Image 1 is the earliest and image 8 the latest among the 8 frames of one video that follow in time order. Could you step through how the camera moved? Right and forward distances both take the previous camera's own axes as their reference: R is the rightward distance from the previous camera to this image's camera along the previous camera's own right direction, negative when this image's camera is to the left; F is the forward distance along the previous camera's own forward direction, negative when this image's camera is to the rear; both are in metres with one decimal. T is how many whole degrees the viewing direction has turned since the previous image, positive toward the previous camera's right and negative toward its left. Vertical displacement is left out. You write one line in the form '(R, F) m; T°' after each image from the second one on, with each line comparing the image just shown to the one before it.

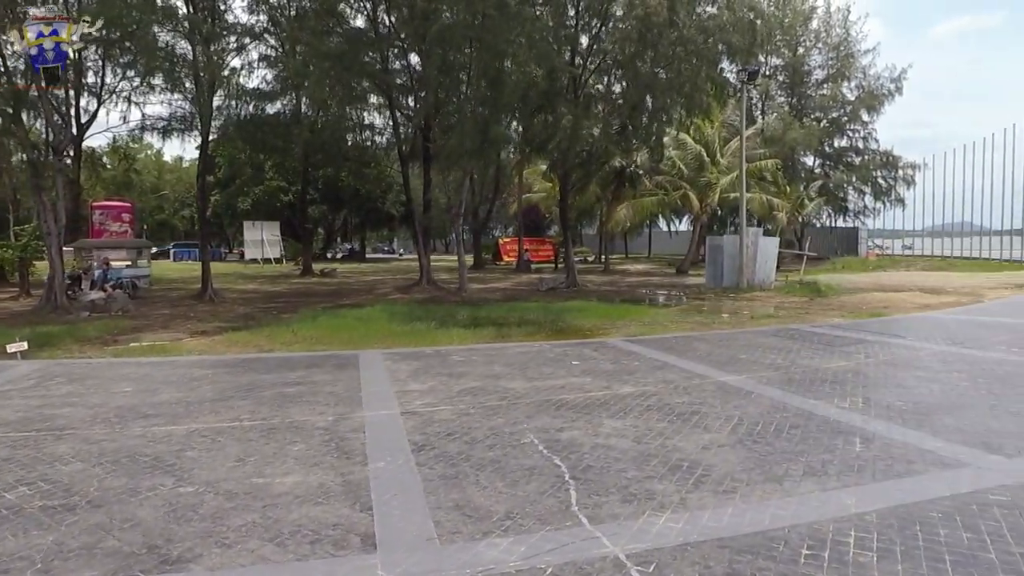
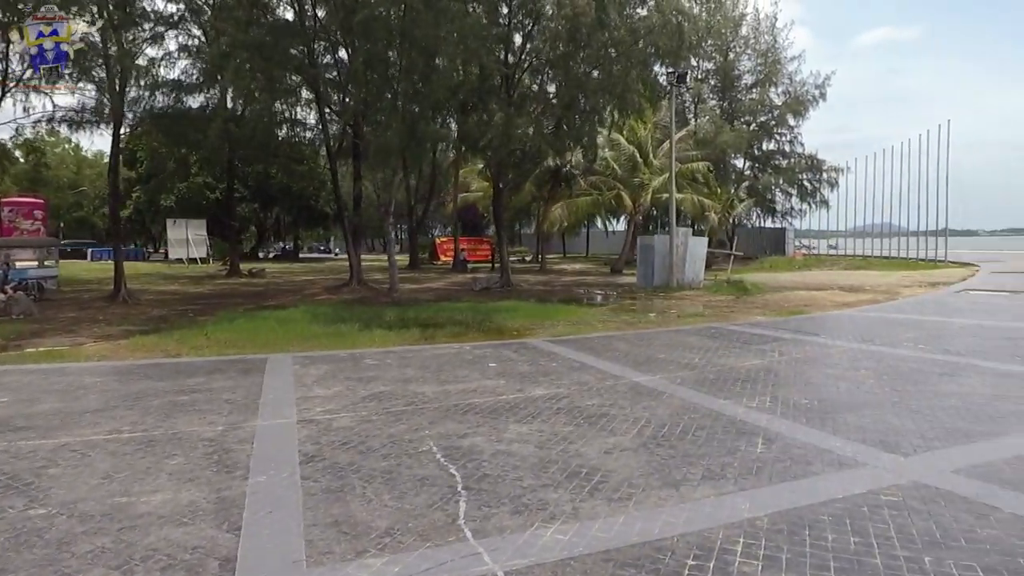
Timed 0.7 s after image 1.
(+0.4, +0.3) m; +5°
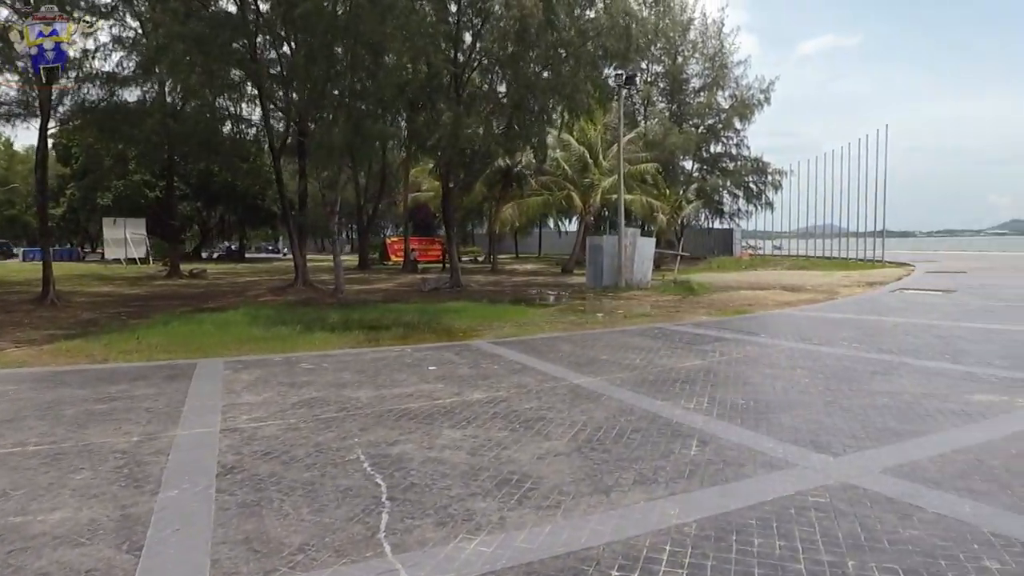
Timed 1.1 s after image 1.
(+0.2, +0.2) m; +4°
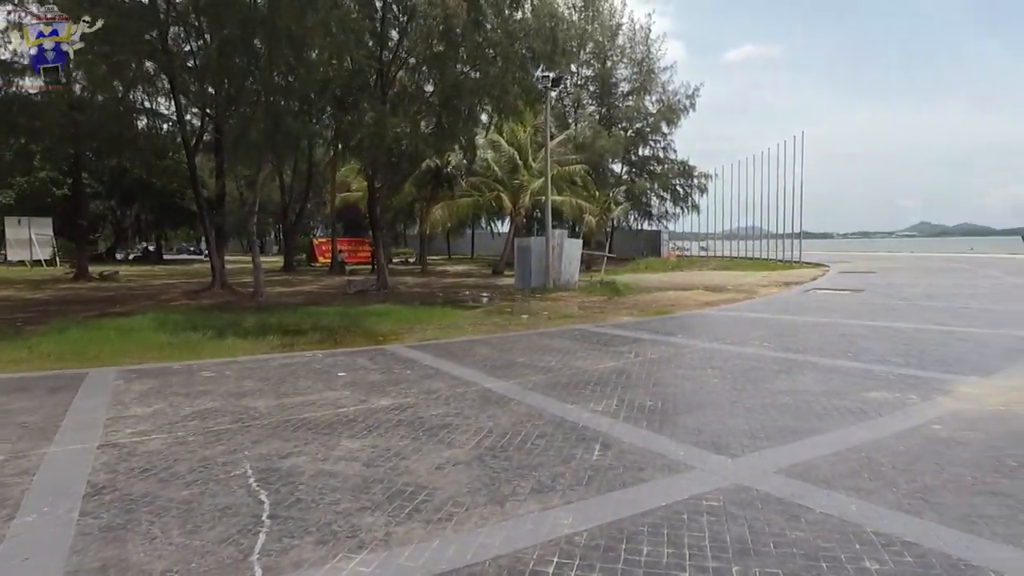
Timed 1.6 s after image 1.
(+0.3, +0.2) m; +5°
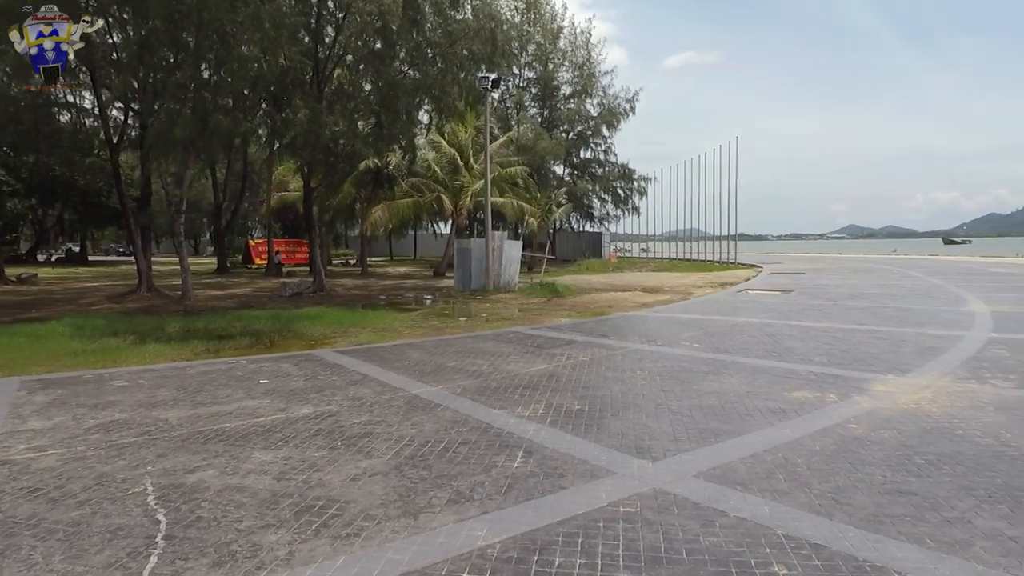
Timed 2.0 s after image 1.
(+0.2, +0.1) m; +4°
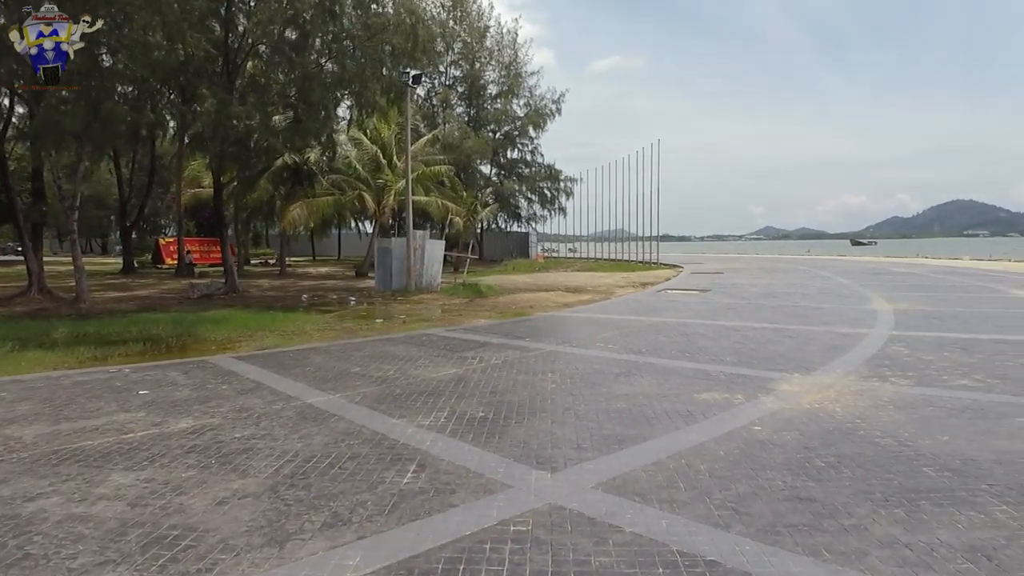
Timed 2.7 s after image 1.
(+0.3, +0.3) m; +6°
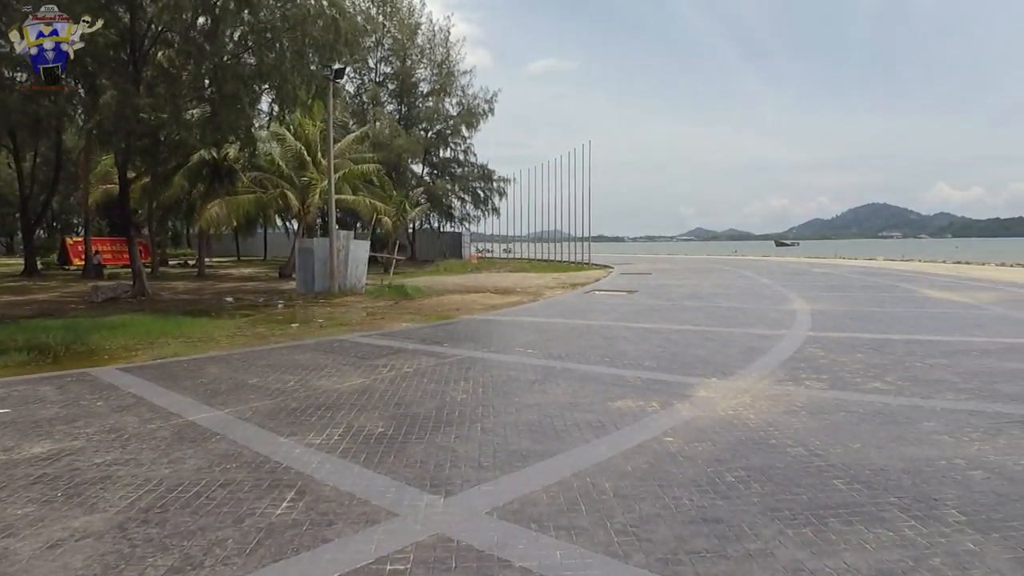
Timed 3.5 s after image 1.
(+0.3, +0.4) m; +5°
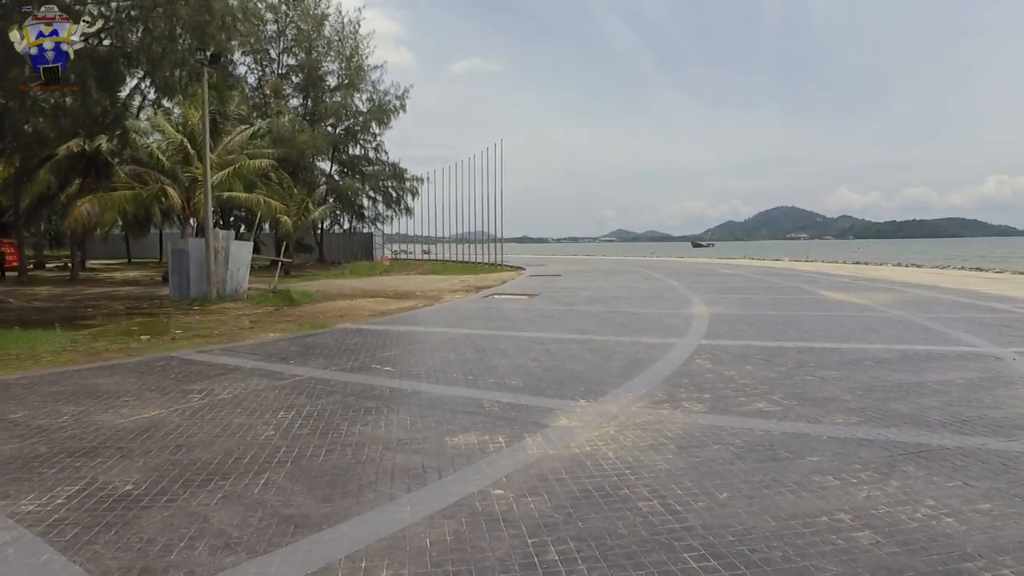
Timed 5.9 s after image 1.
(+0.9, +1.2) m; +6°
